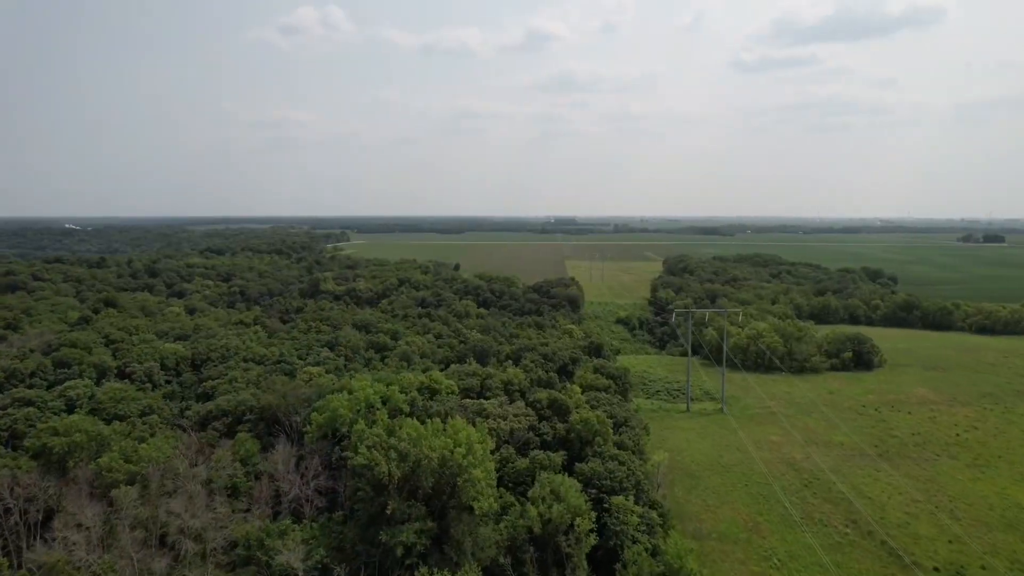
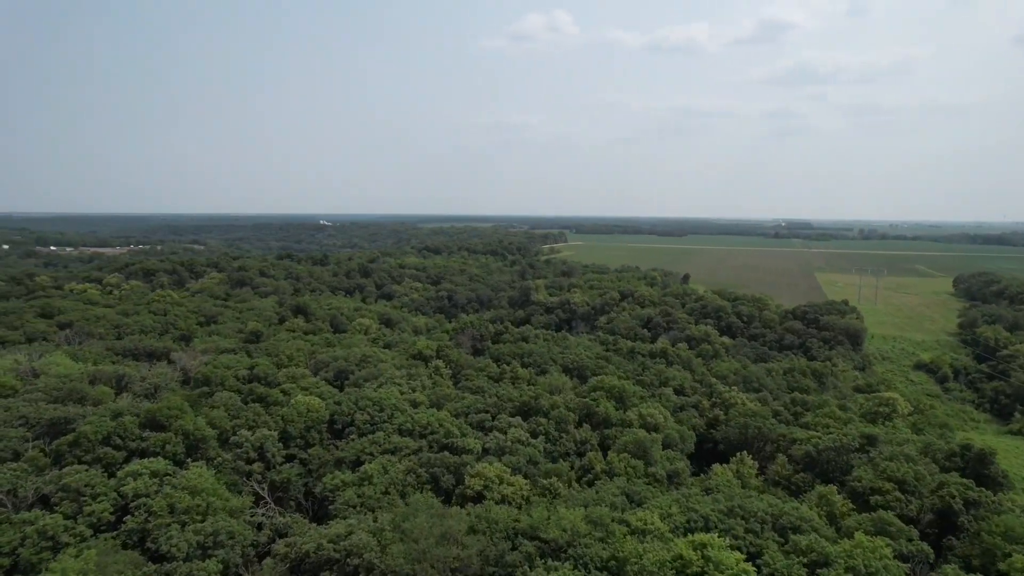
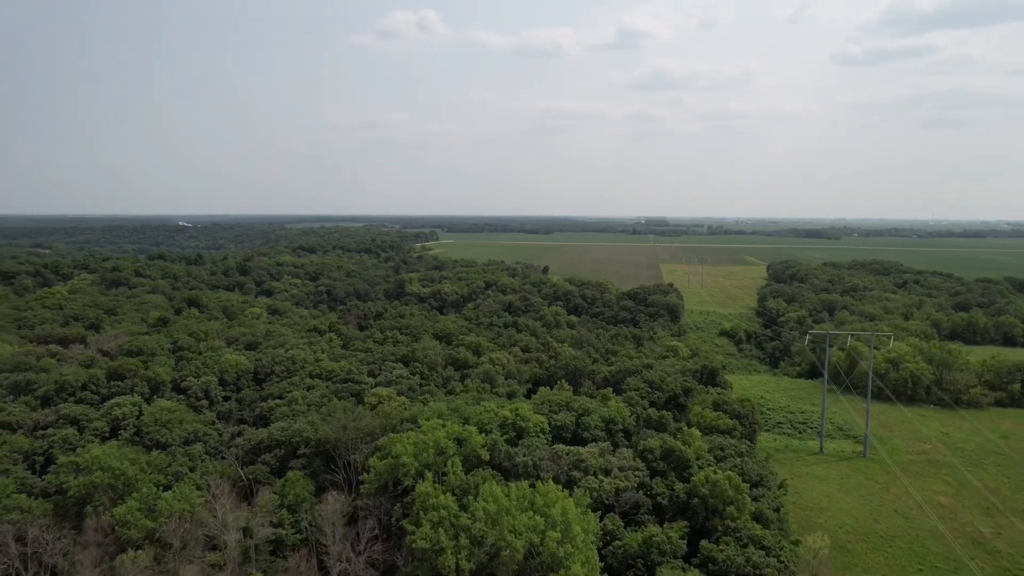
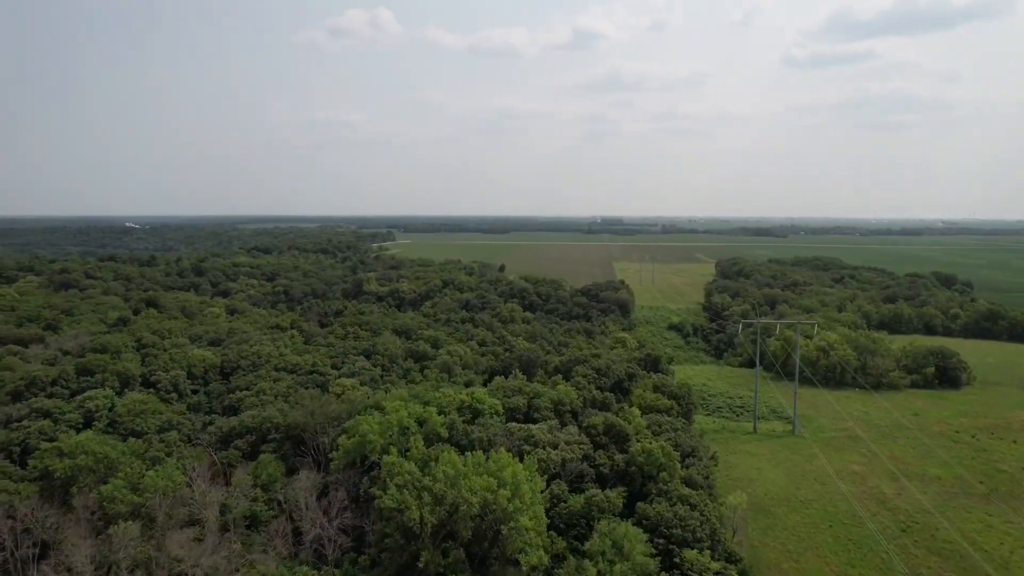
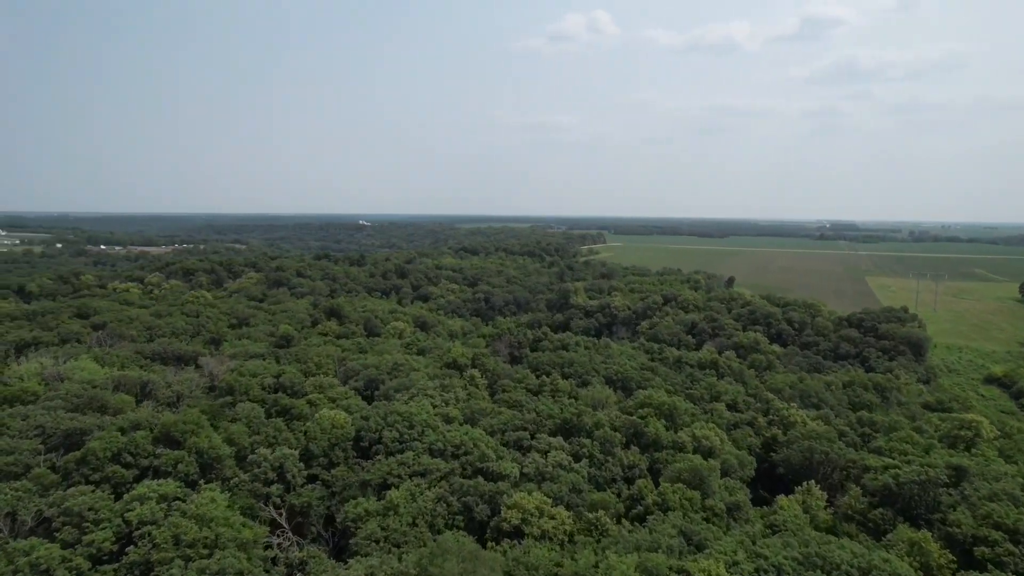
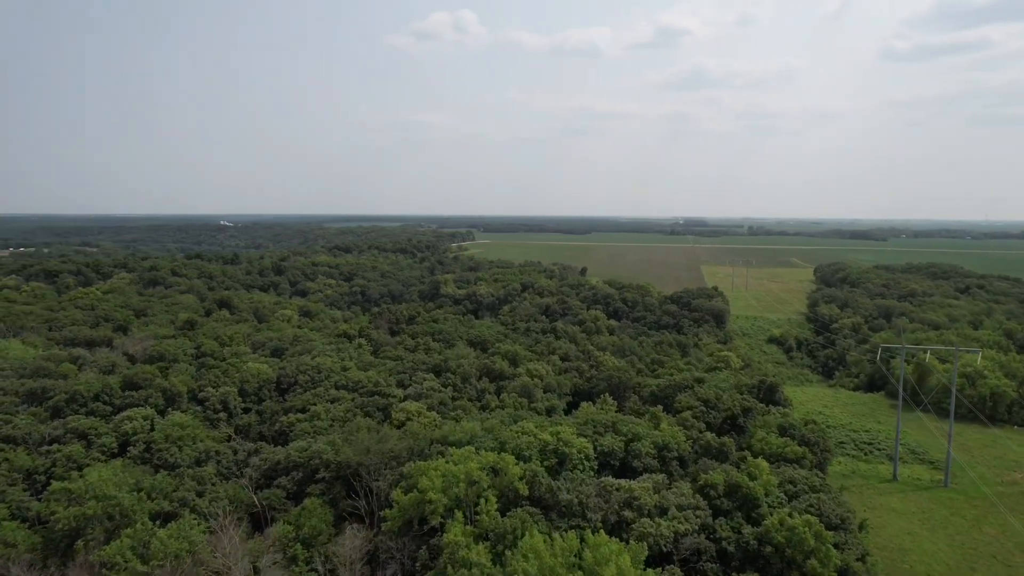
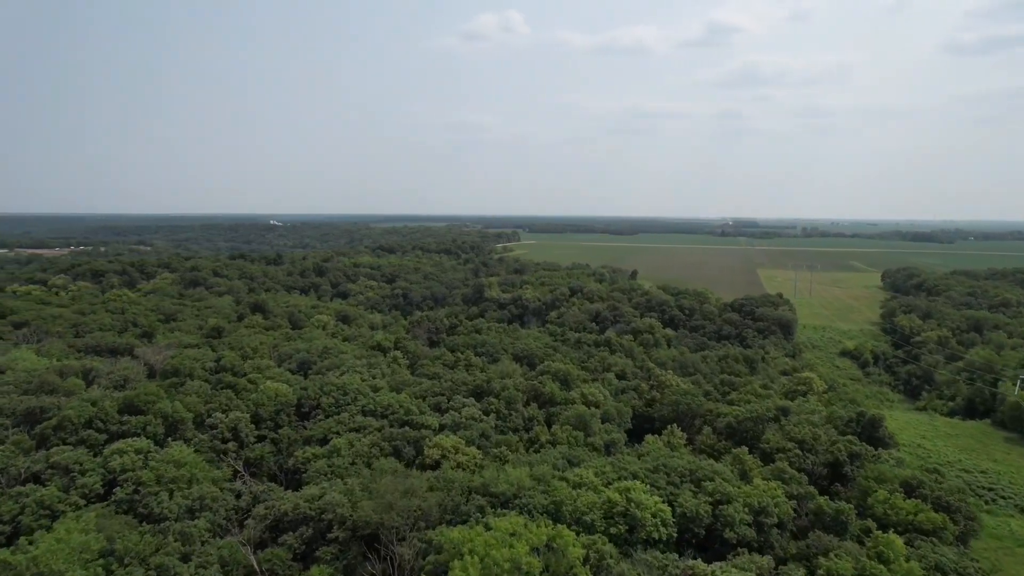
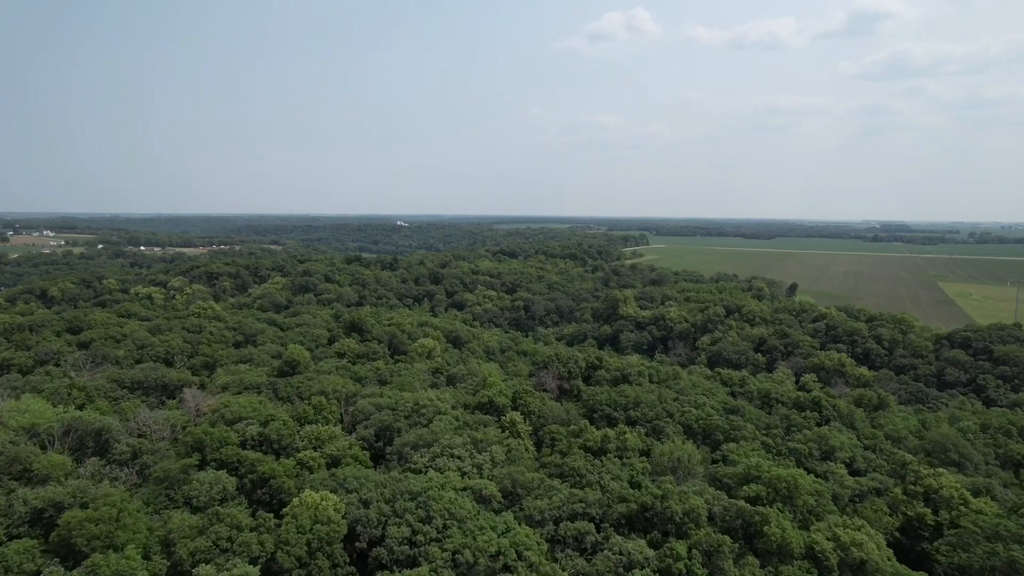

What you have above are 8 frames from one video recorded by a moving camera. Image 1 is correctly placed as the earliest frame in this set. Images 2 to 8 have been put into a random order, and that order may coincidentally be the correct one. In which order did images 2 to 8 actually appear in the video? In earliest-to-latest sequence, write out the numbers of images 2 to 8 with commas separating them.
4, 3, 6, 7, 2, 5, 8
